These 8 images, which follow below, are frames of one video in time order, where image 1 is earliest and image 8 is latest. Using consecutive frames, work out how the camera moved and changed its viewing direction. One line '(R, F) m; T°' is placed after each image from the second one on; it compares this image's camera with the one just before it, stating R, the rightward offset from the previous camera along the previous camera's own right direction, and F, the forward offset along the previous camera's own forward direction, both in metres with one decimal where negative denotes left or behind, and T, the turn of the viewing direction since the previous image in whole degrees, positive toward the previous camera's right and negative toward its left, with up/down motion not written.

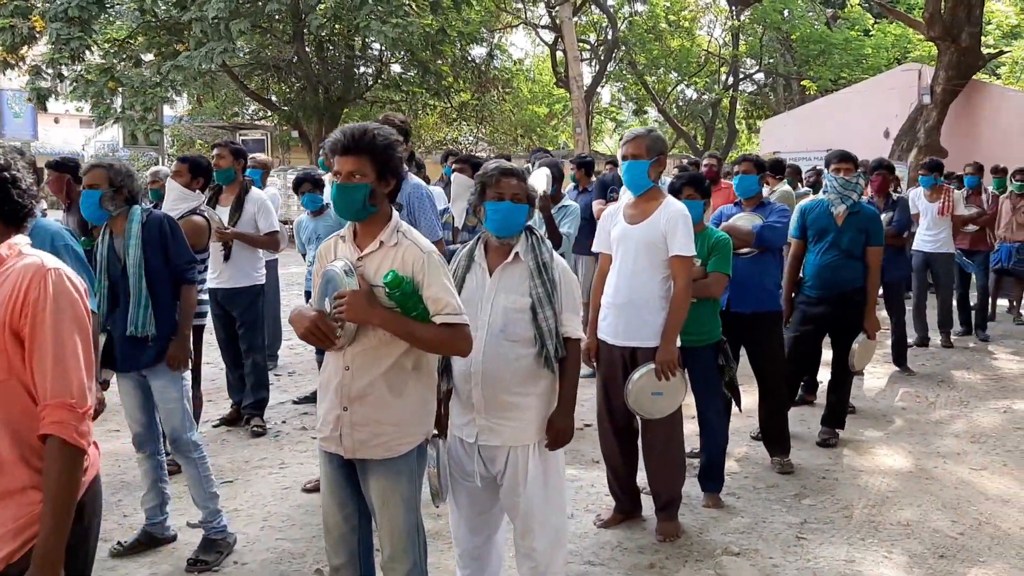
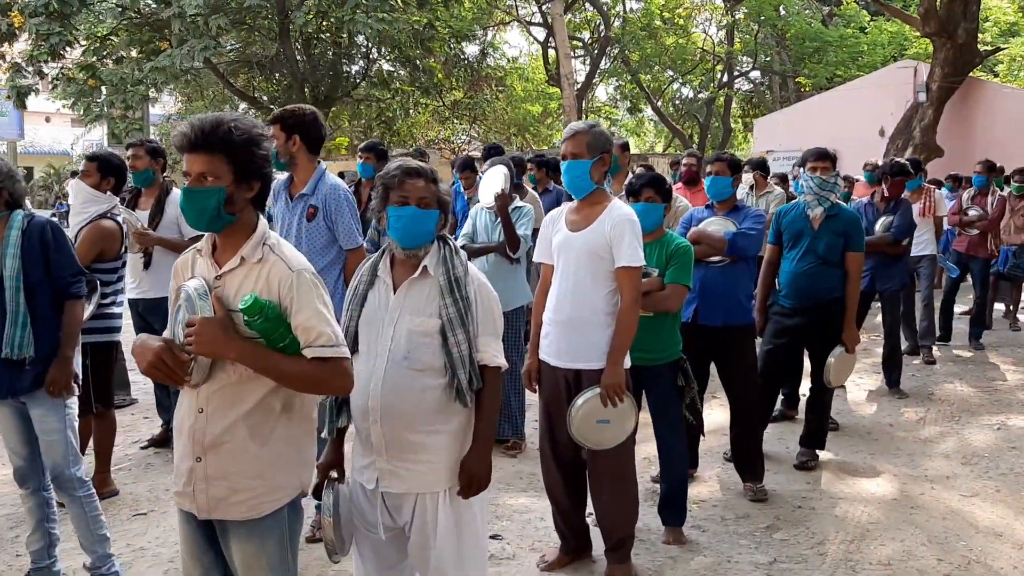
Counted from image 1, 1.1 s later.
(+0.2, +0.4) m; 0°
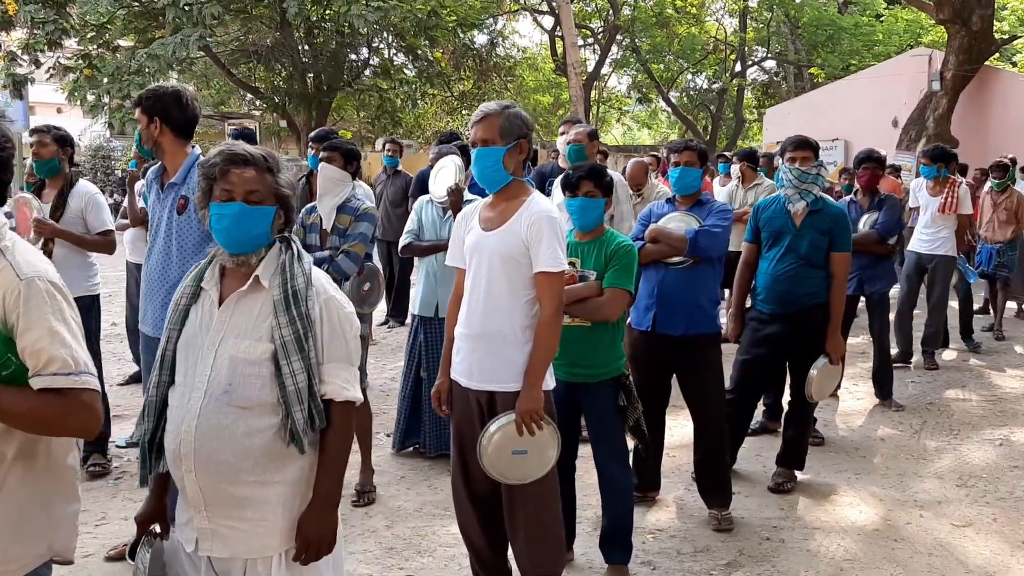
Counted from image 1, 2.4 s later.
(+0.3, +0.5) m; -1°
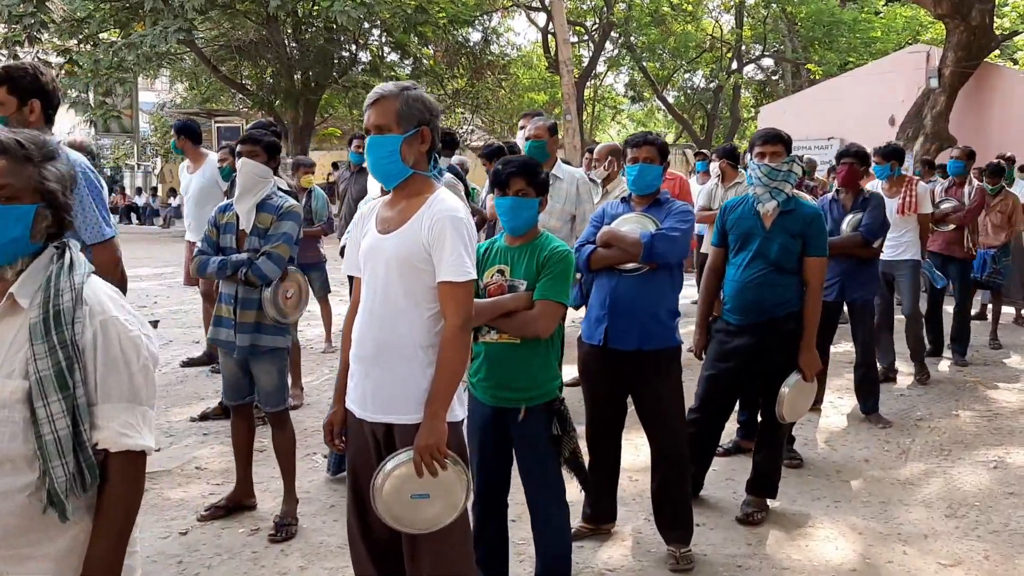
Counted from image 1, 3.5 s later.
(+0.2, +0.5) m; 0°
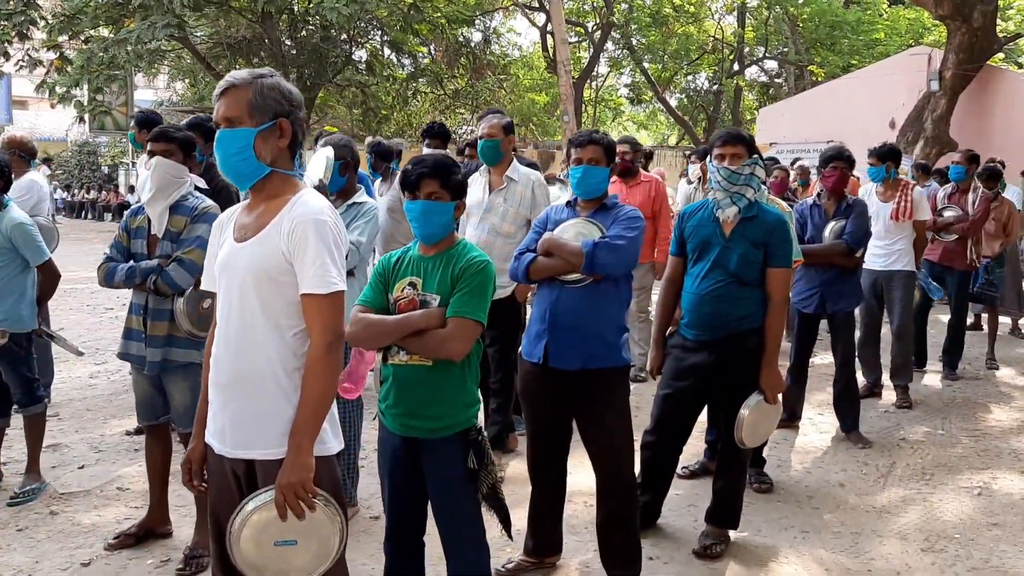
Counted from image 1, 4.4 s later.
(+0.2, +0.3) m; 0°
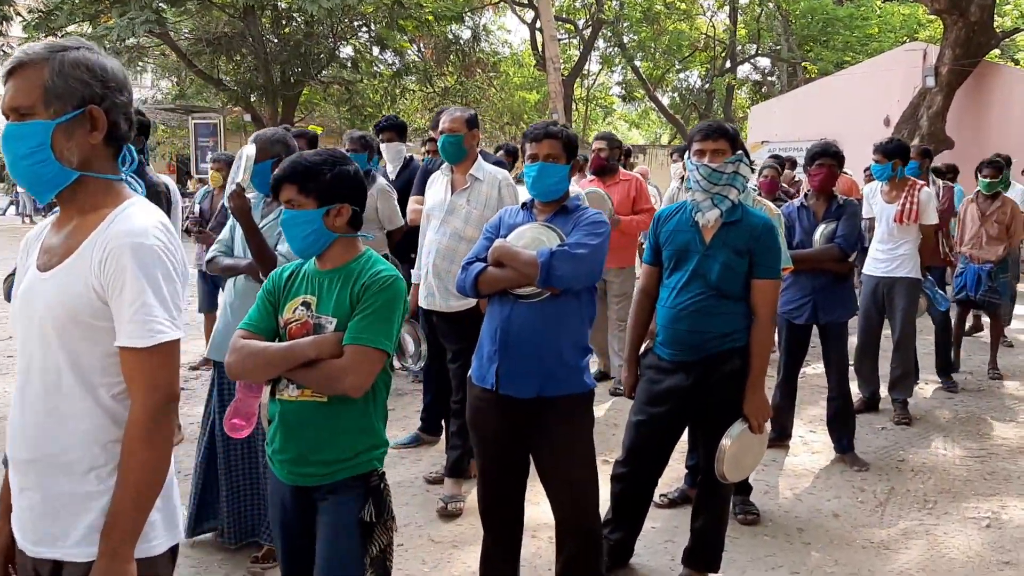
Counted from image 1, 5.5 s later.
(+0.1, +0.5) m; 0°
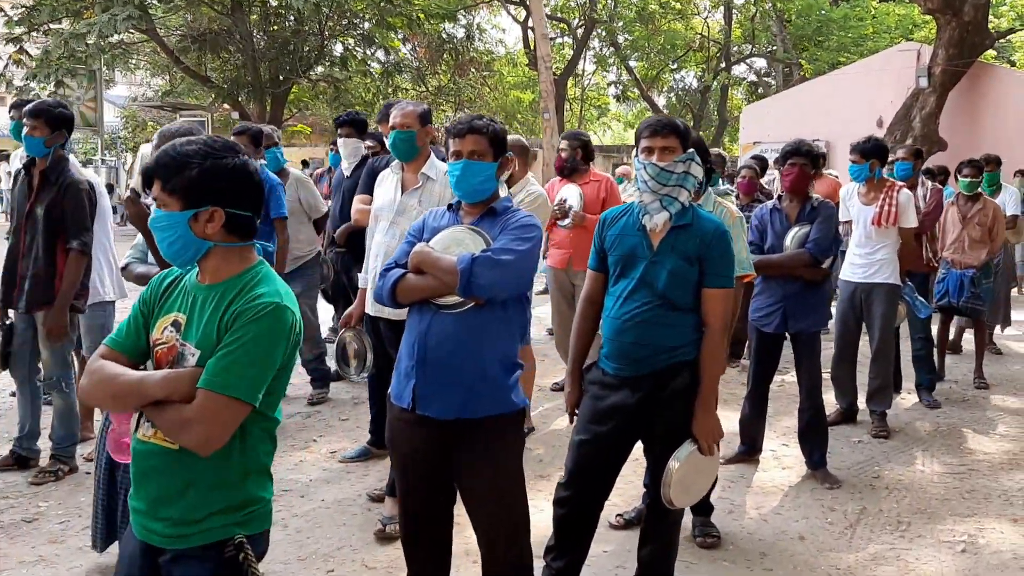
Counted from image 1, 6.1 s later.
(+0.2, +0.3) m; 0°
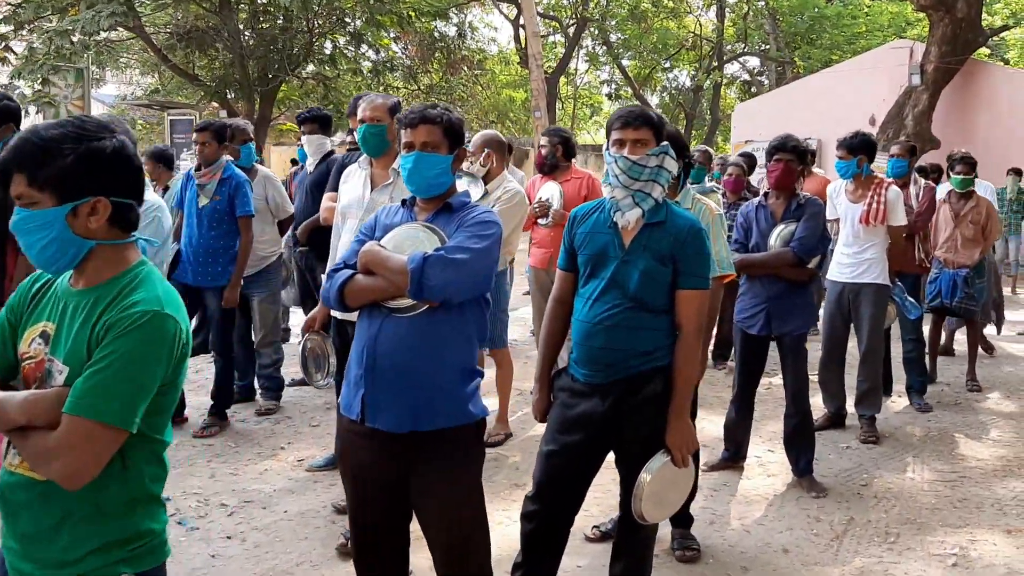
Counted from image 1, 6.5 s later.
(+0.1, +0.2) m; 0°
